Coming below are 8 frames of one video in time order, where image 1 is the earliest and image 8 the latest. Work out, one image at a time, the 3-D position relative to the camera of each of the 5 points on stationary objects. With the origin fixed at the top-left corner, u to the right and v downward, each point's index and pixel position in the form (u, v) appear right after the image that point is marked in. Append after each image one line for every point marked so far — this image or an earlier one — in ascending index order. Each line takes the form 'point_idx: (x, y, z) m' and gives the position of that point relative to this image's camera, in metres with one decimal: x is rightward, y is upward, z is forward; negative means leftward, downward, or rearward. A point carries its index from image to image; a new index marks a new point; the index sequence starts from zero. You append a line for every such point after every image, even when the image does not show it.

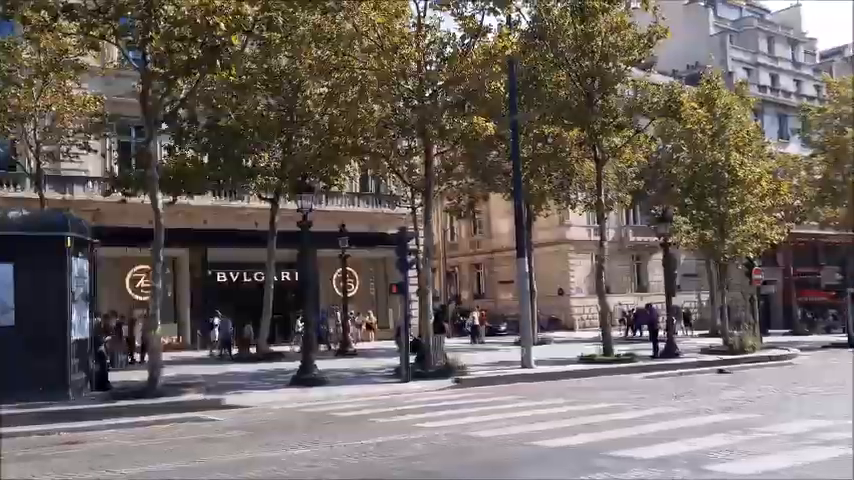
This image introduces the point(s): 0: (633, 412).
0: (+3.1, -2.7, +12.3) m
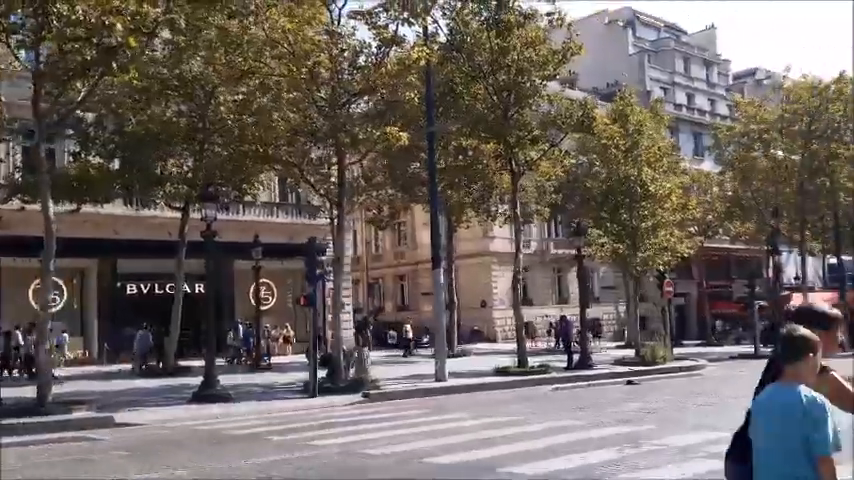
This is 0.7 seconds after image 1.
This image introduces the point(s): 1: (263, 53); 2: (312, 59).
0: (+1.6, -2.9, +12.2) m
1: (-3.9, +4.7, +20.1) m
2: (-3.1, +4.6, +19.7) m
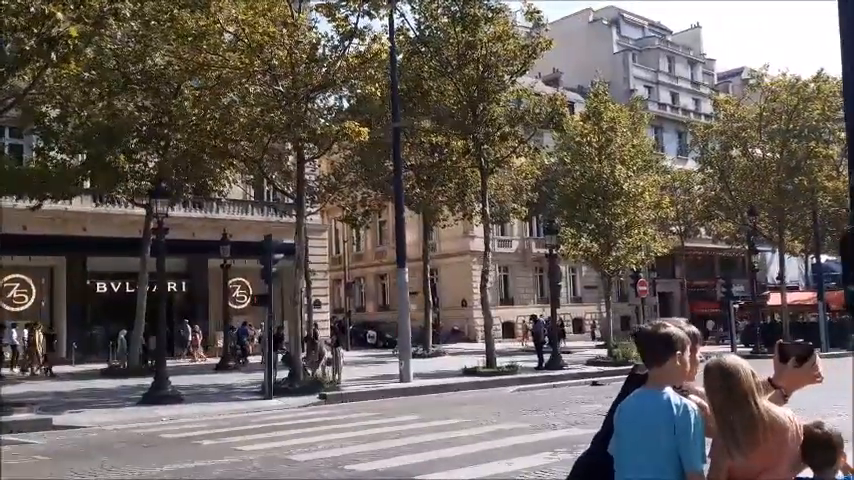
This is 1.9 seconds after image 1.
0: (+0.7, -2.8, +11.8) m
1: (-4.9, +4.8, +19.6) m
2: (-4.0, +4.7, +19.2) m
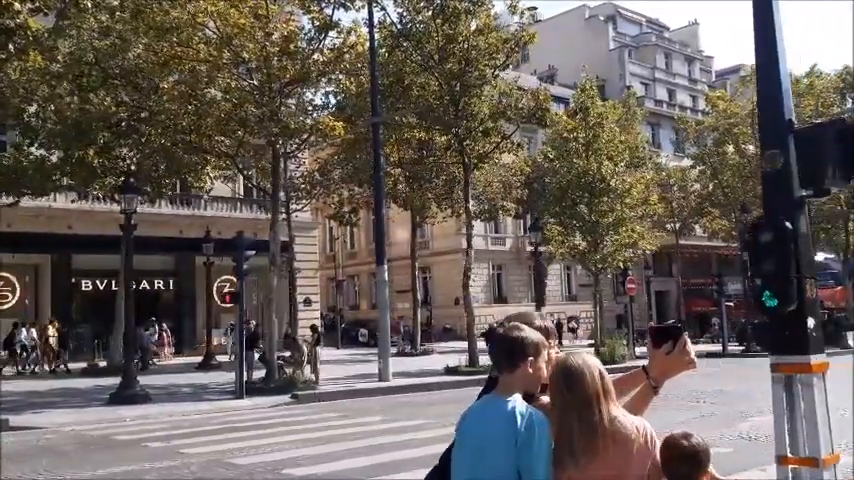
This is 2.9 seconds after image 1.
0: (+0.1, -2.8, +11.4) m
1: (-5.4, +4.8, +19.2) m
2: (-4.6, +4.8, +18.9) m
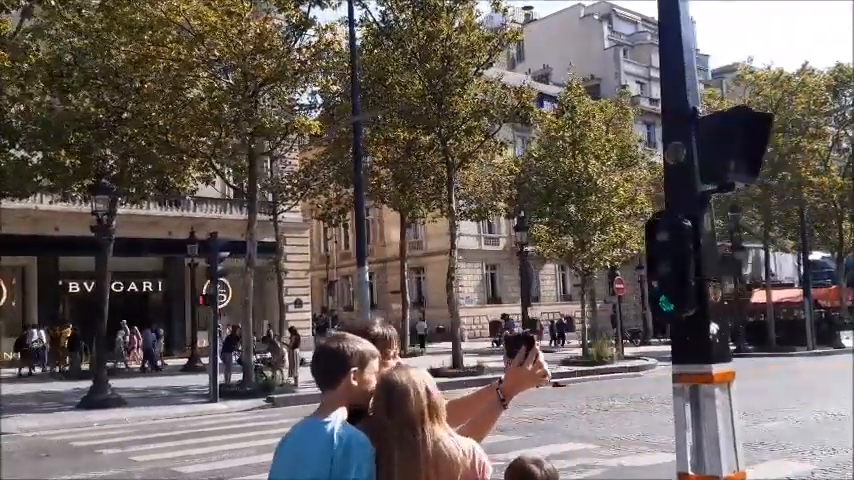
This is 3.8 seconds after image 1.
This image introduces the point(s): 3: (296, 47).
0: (-0.4, -2.8, +11.1) m
1: (-6.0, +4.8, +19.0) m
2: (-5.1, +4.7, +18.6) m
3: (-3.3, +4.8, +19.6) m
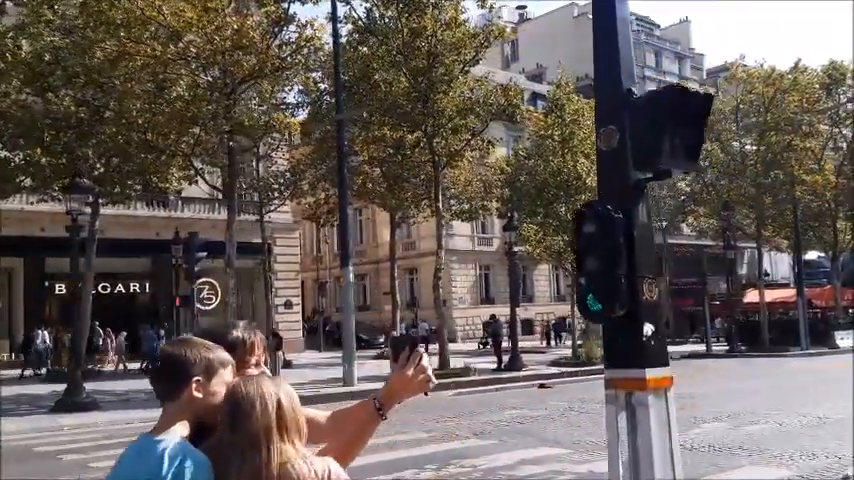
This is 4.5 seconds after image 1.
0: (-0.8, -2.8, +10.8) m
1: (-6.4, +4.8, +18.6) m
2: (-5.6, +4.7, +18.3) m
3: (-3.7, +4.8, +19.2) m
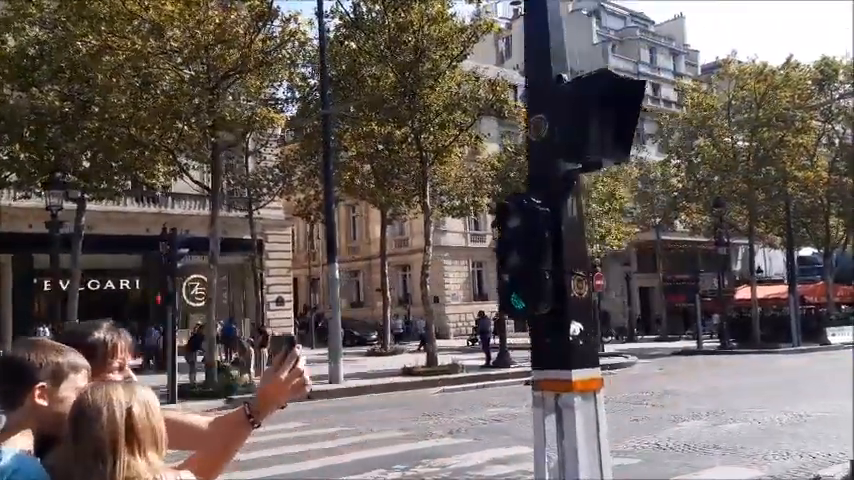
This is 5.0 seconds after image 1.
0: (-1.2, -2.7, +10.7) m
1: (-6.8, +4.9, +18.5) m
2: (-5.9, +4.8, +18.1) m
3: (-4.1, +4.9, +19.1) m
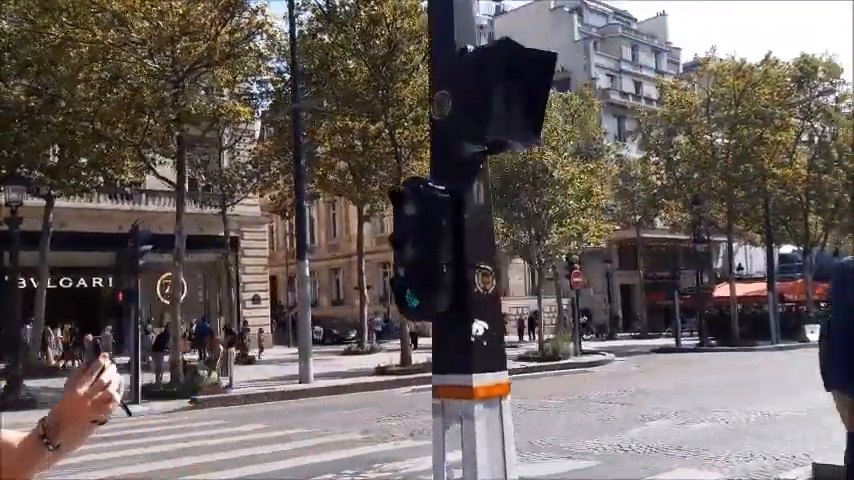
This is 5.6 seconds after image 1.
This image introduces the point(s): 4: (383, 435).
0: (-1.7, -2.7, +10.3) m
1: (-7.4, +5.0, +18.0) m
2: (-6.6, +4.9, +17.6) m
3: (-4.7, +5.0, +18.7) m
4: (-0.6, -2.6, +10.6) m
